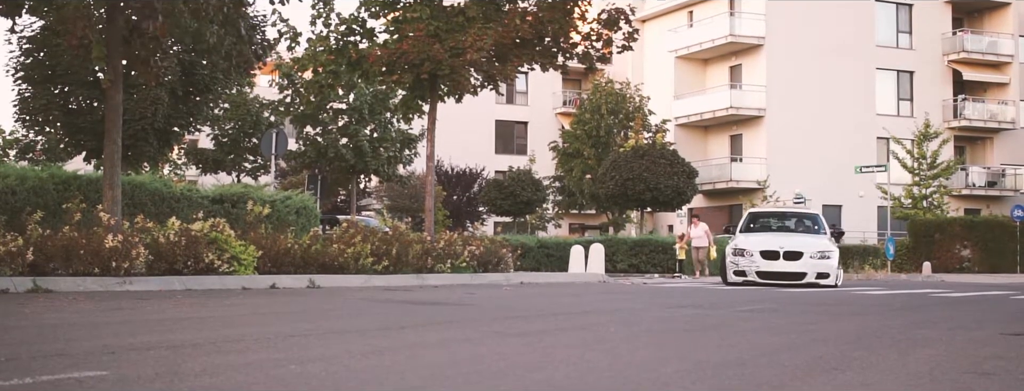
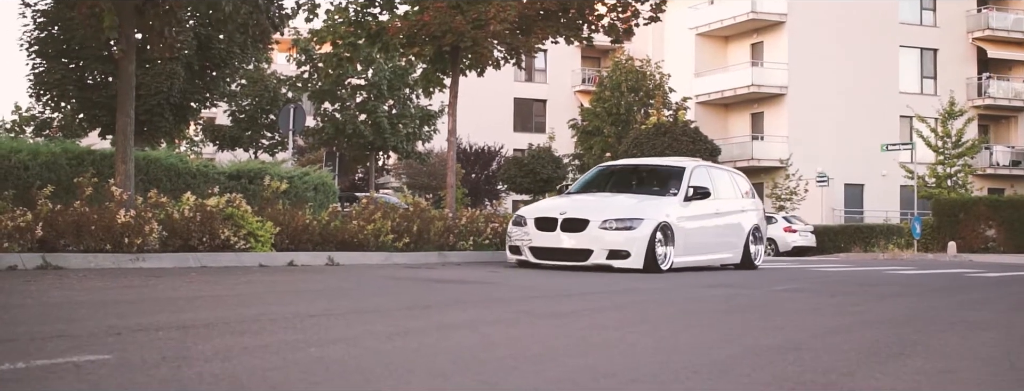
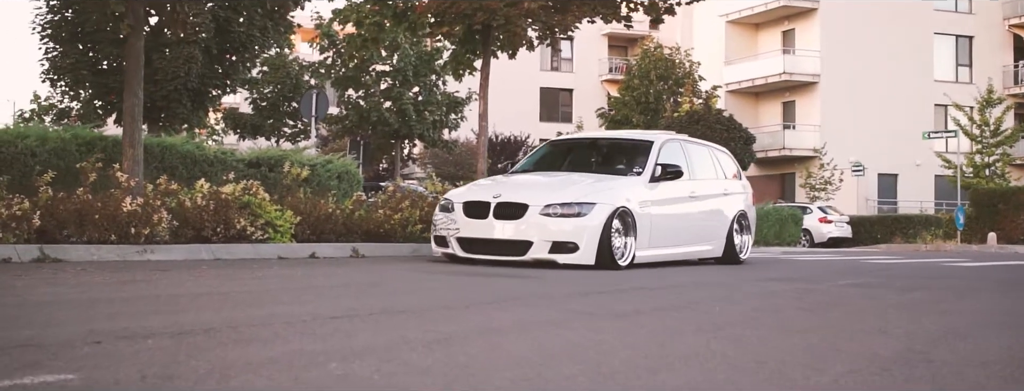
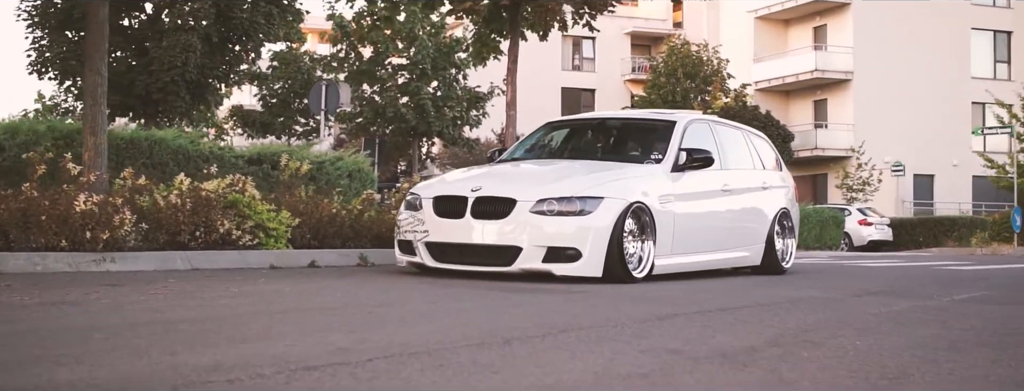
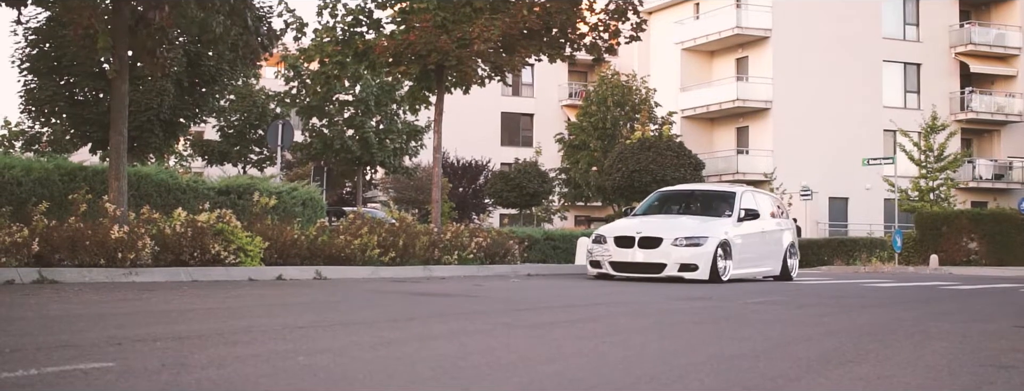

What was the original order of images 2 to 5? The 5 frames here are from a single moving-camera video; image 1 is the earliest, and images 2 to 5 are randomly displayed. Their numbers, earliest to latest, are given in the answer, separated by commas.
5, 2, 3, 4
